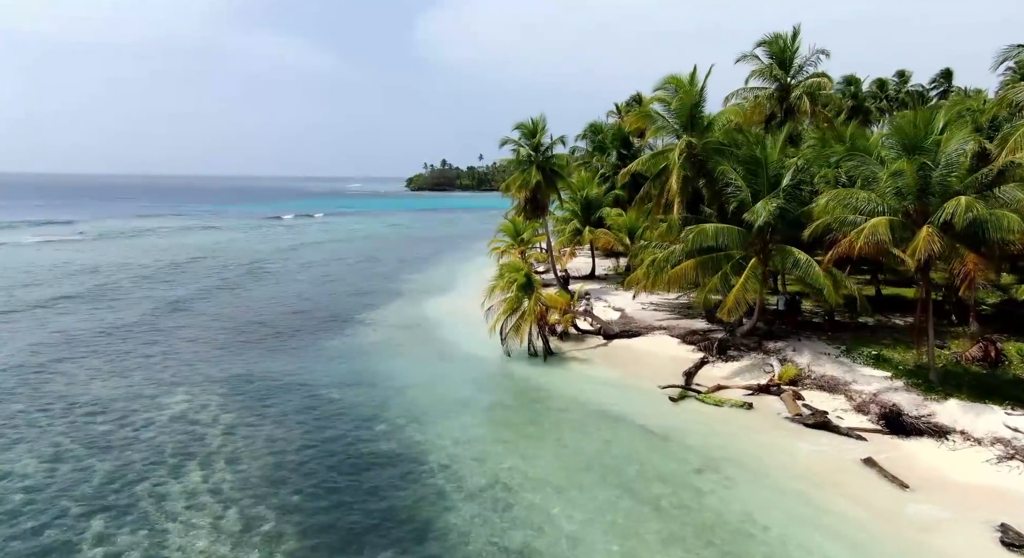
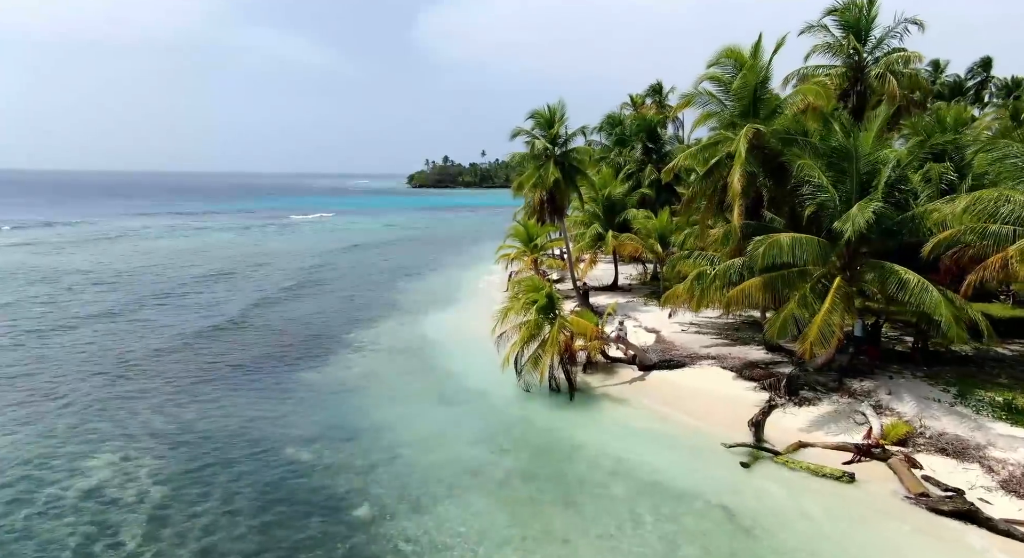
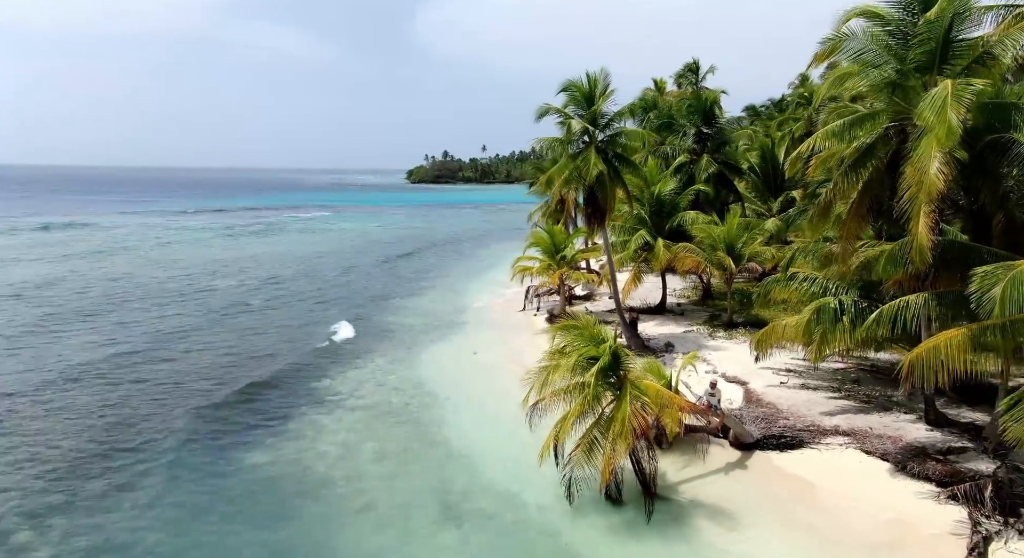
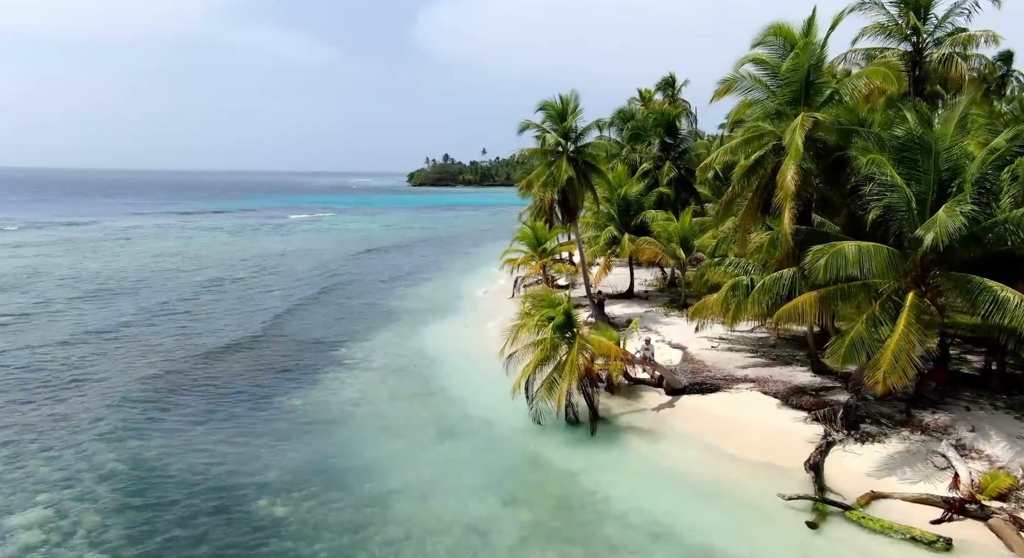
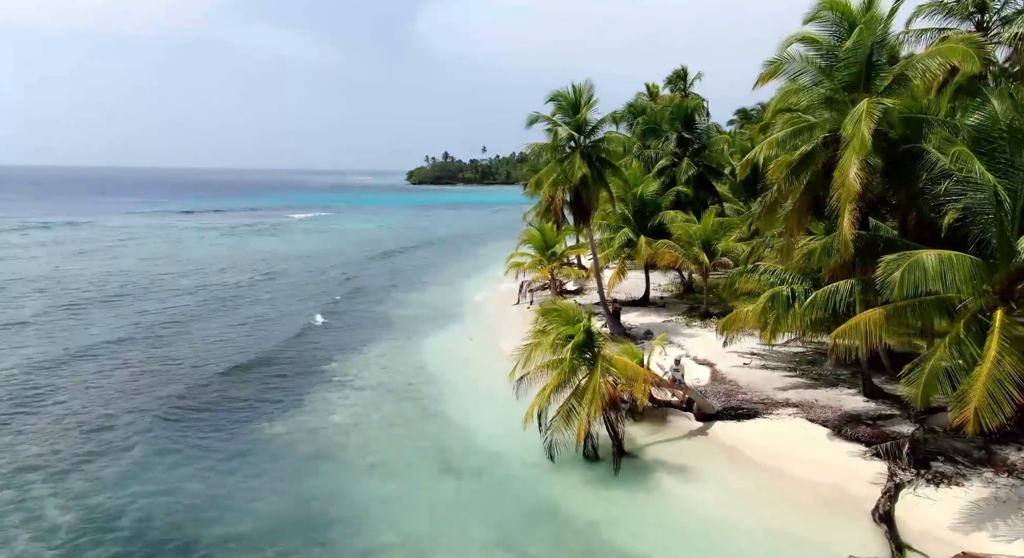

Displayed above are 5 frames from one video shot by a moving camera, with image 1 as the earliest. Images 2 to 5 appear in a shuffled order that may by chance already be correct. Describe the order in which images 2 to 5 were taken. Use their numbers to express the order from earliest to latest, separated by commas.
2, 4, 5, 3
